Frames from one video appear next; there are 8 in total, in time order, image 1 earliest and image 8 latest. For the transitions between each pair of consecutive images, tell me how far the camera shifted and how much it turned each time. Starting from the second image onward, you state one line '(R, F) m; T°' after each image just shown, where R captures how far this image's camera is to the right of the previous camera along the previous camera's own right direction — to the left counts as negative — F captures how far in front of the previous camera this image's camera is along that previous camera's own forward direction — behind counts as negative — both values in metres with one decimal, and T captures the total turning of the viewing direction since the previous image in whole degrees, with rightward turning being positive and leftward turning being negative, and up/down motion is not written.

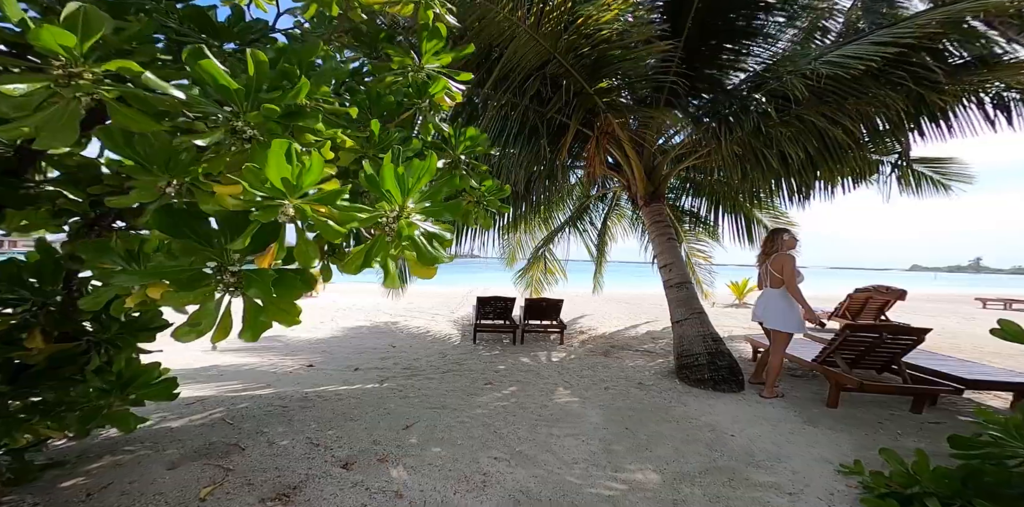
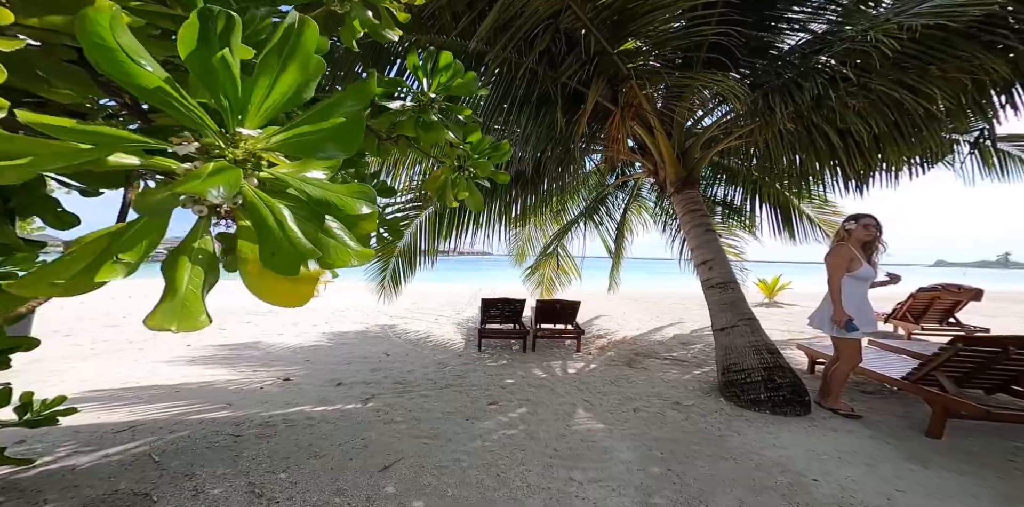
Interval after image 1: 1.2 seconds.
(0.0, +0.7) m; -2°
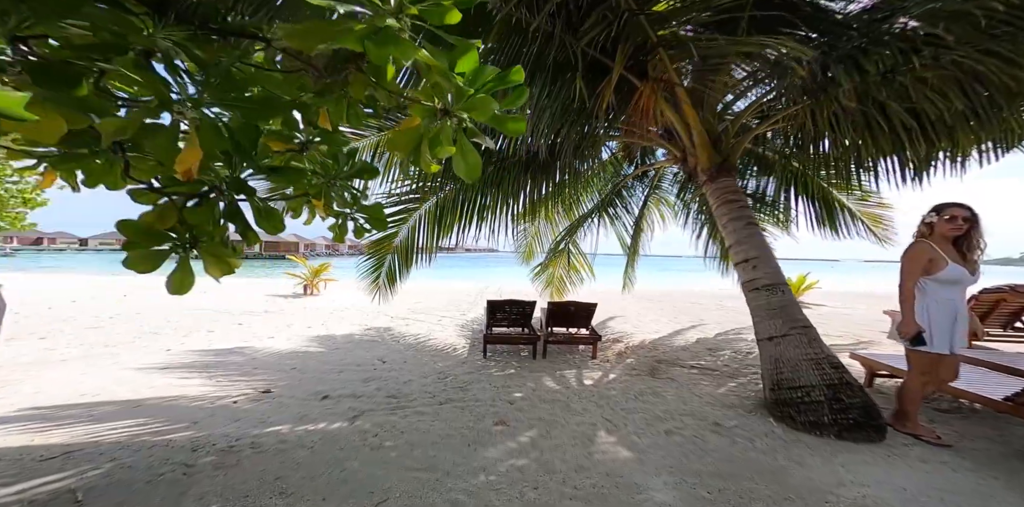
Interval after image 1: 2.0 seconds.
(0.0, +0.5) m; -1°
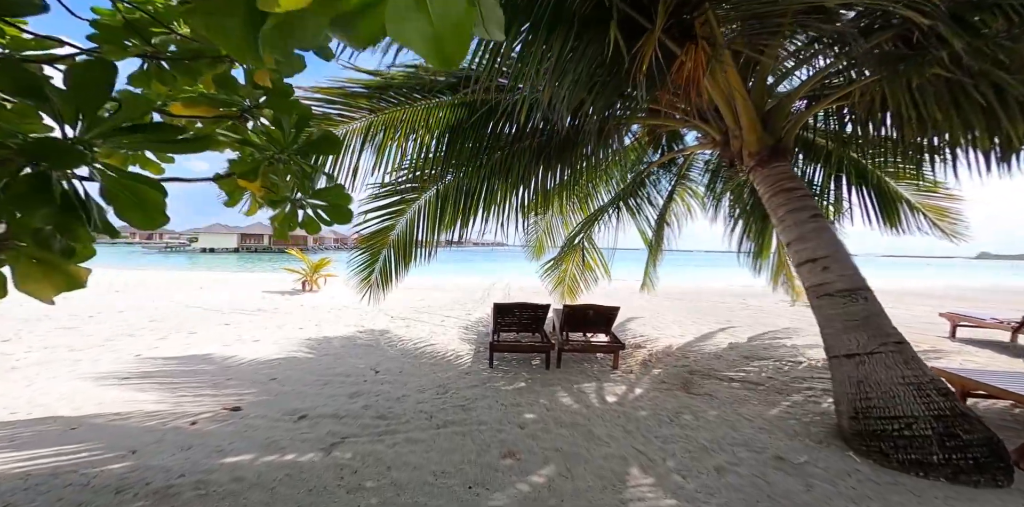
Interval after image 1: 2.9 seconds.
(0.0, +0.6) m; -1°
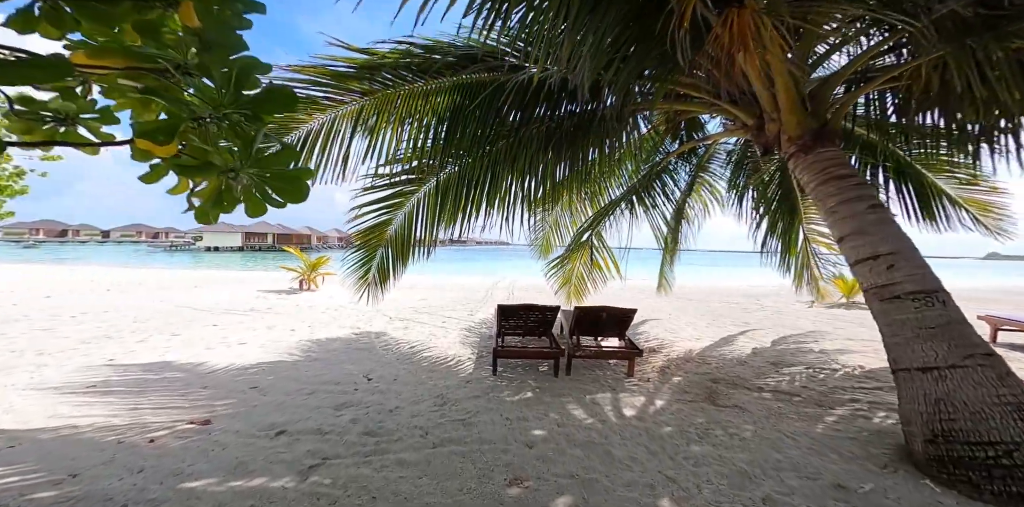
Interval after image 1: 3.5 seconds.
(0.0, +0.4) m; -1°
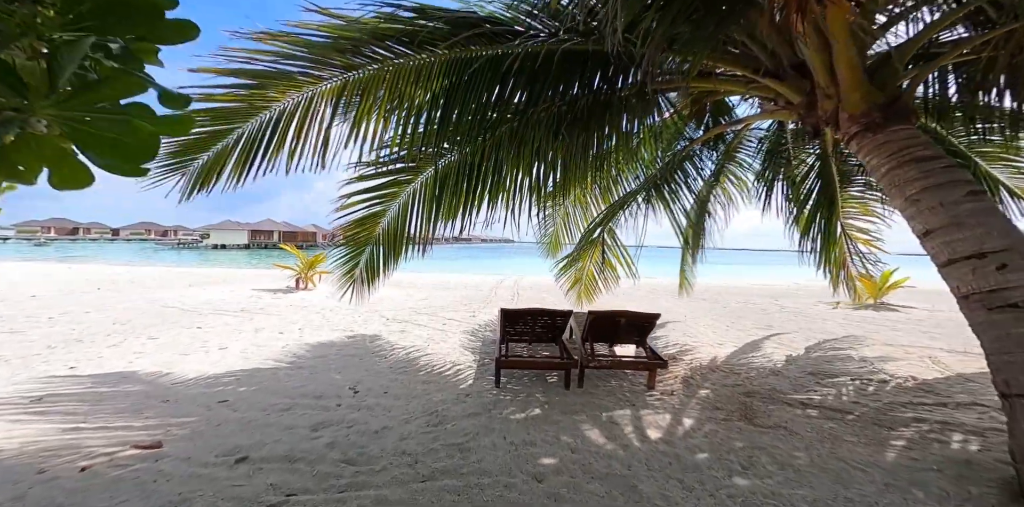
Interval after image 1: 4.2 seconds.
(0.0, +0.5) m; -1°
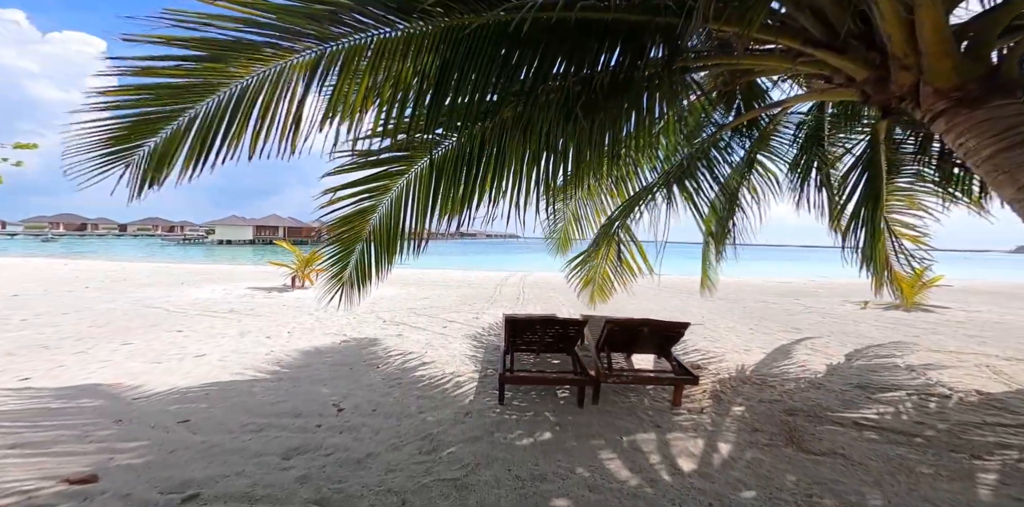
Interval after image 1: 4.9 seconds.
(0.0, +0.4) m; -1°
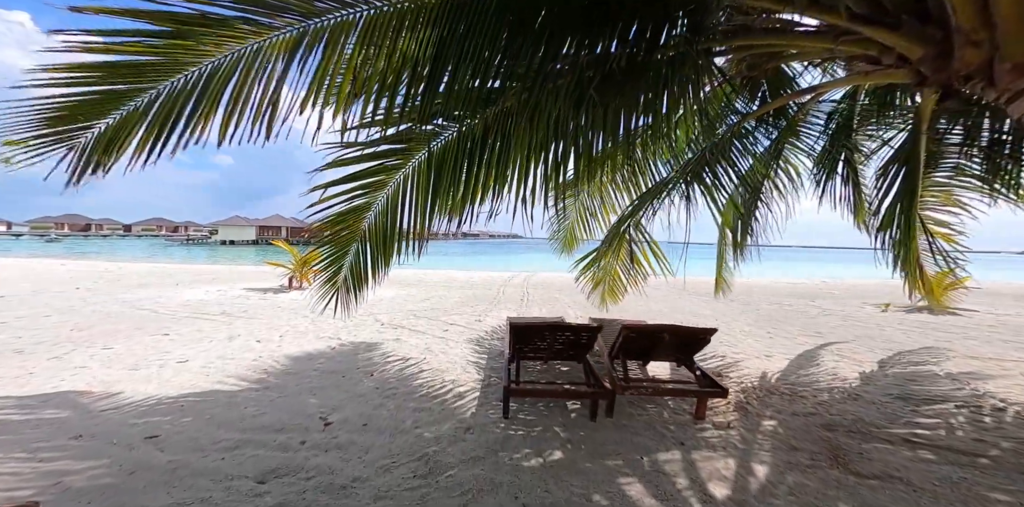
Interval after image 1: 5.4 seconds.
(0.0, +0.3) m; 0°
